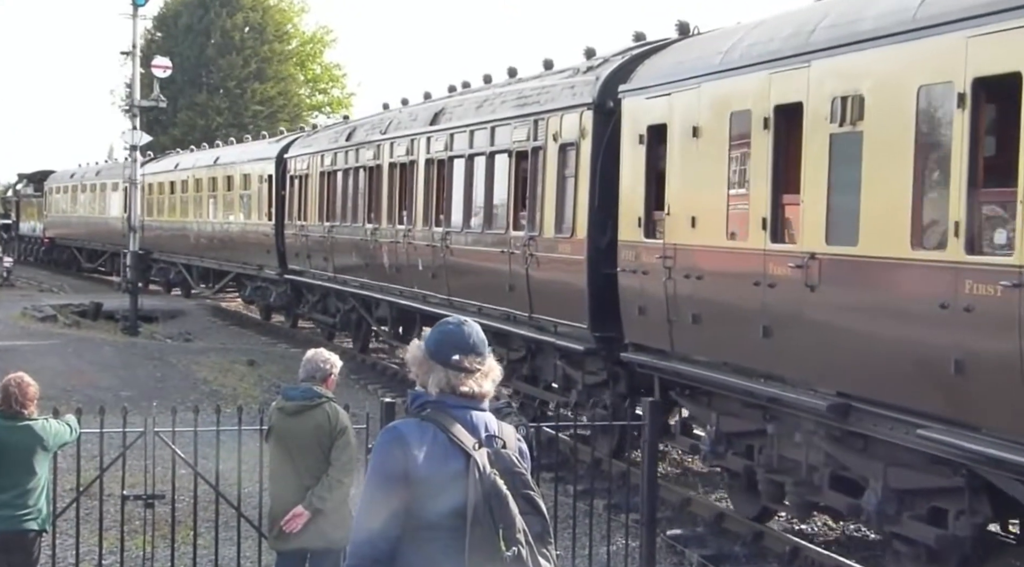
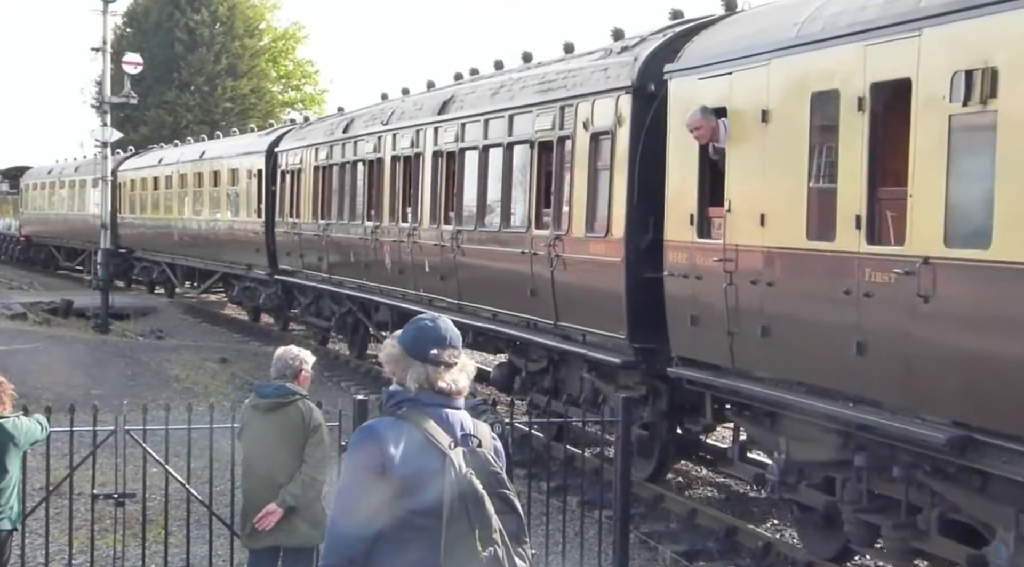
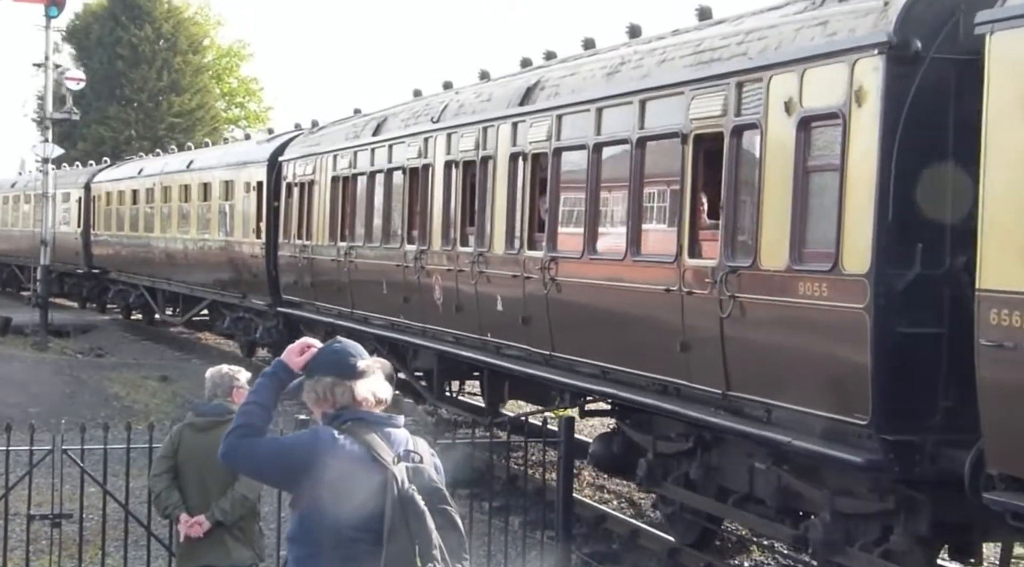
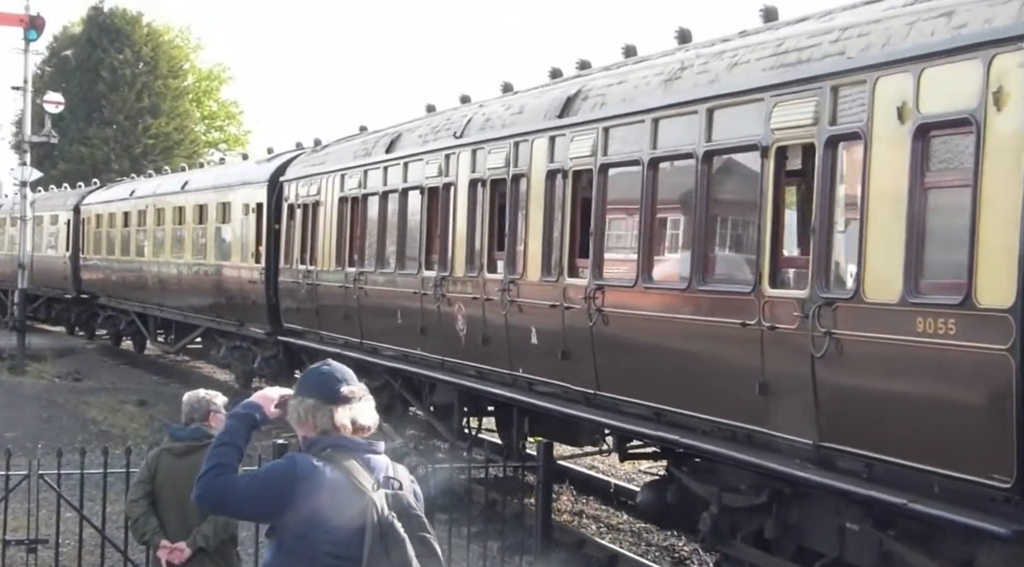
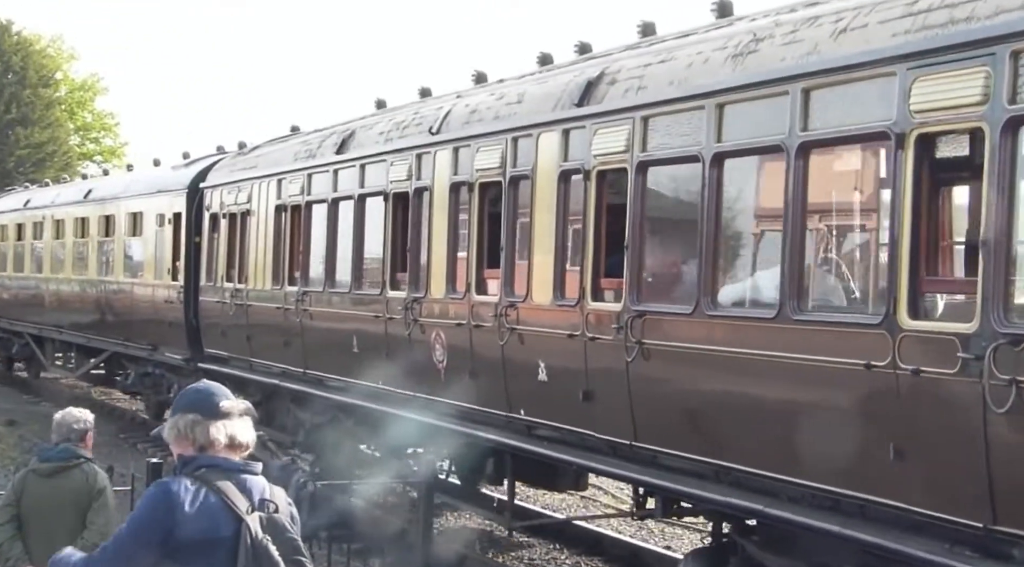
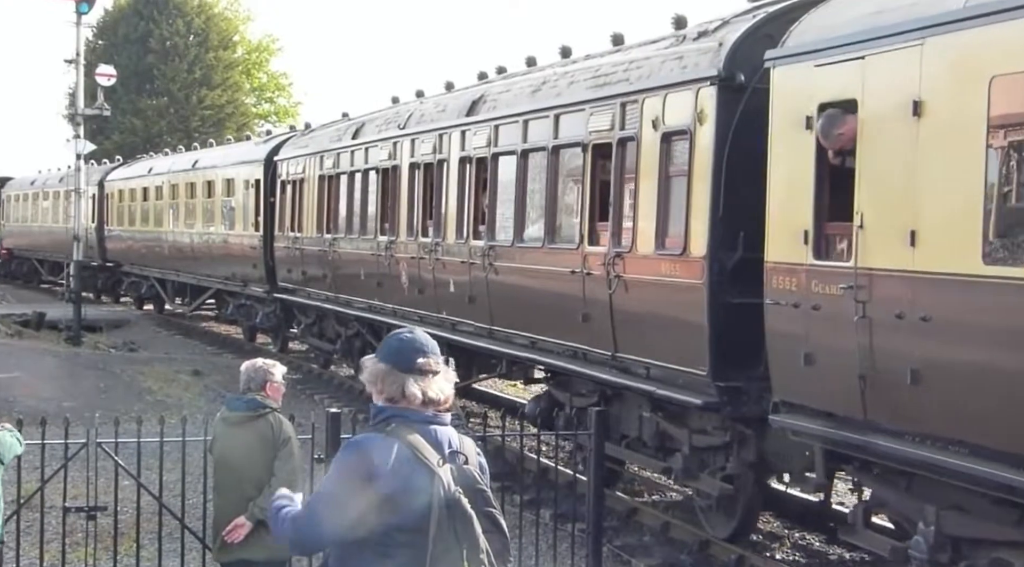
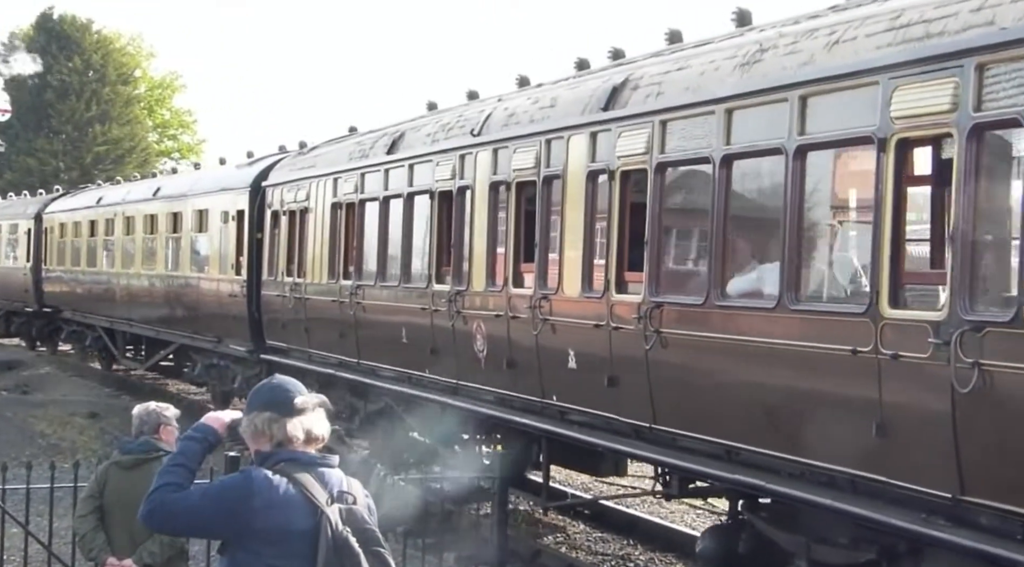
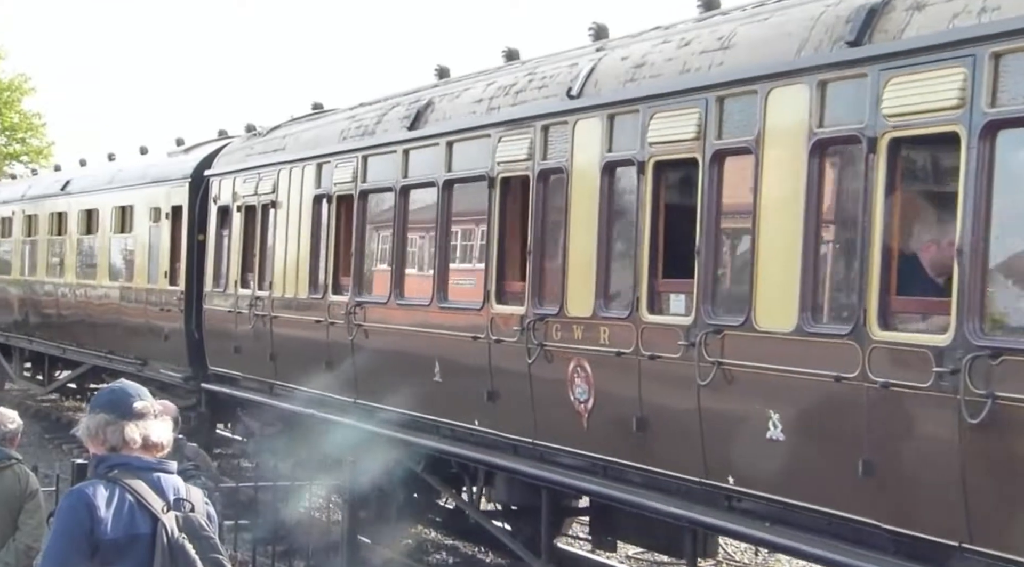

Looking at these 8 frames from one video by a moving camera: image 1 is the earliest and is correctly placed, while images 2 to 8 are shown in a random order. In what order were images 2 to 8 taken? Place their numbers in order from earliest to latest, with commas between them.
2, 6, 3, 4, 7, 5, 8
